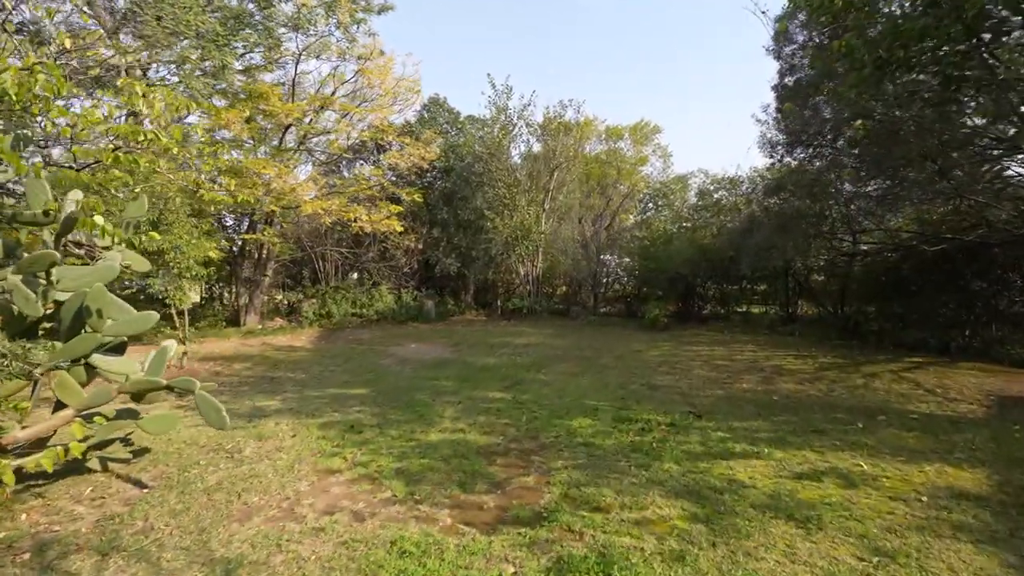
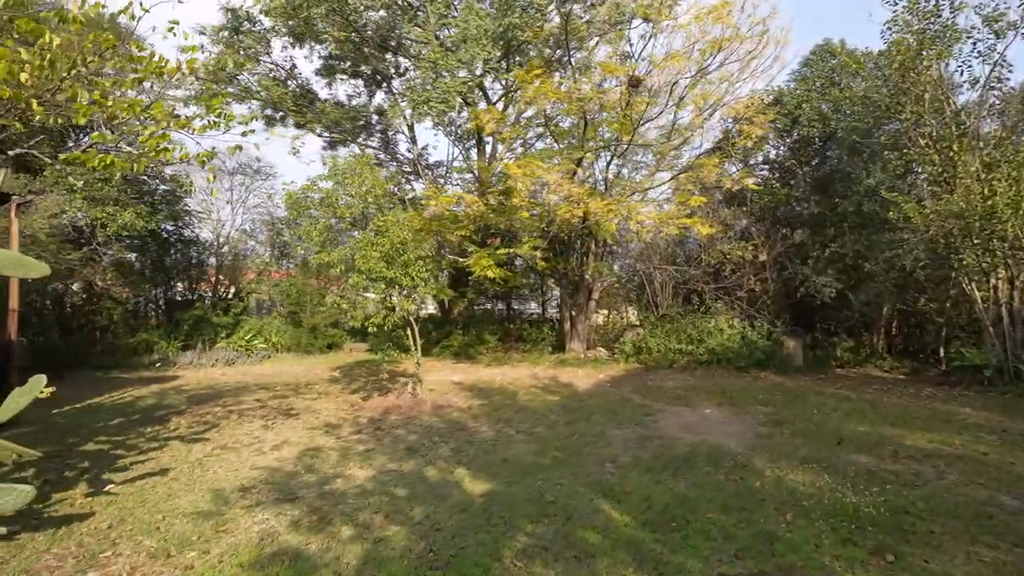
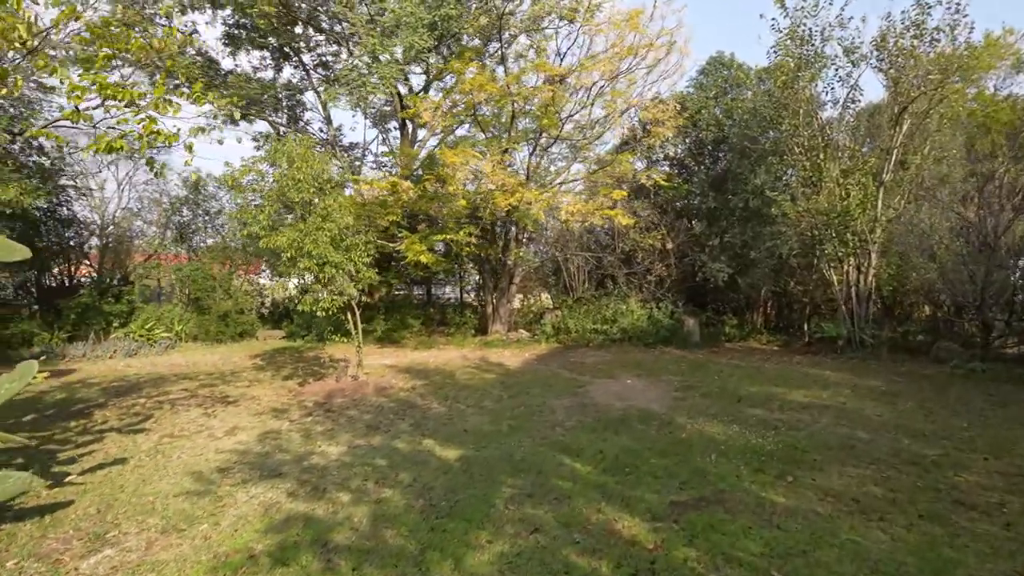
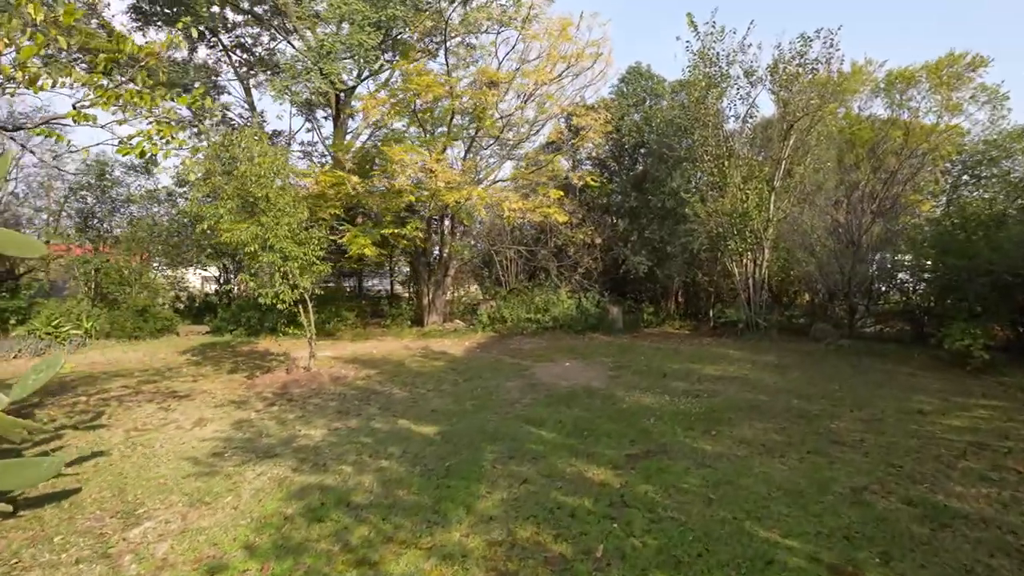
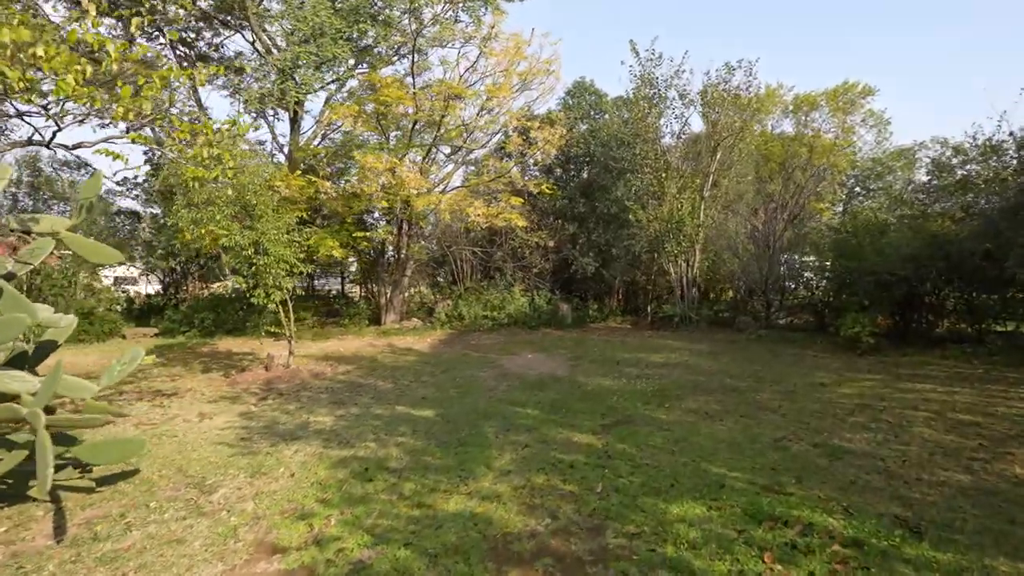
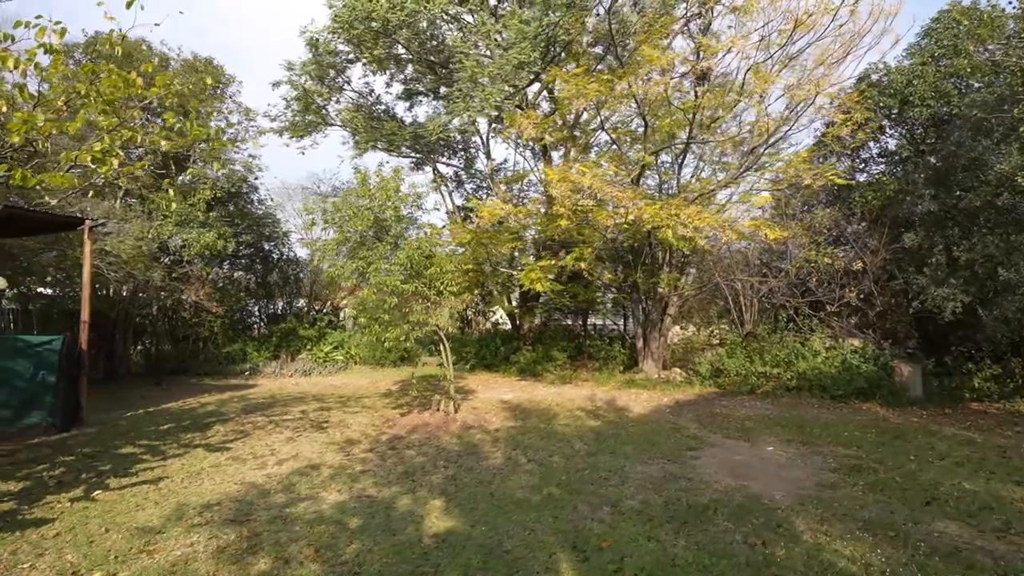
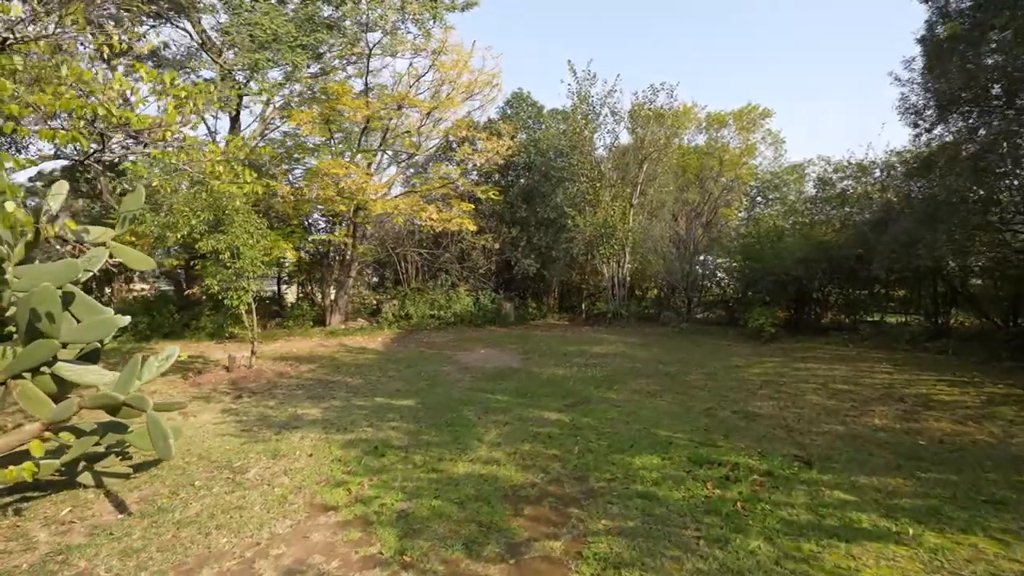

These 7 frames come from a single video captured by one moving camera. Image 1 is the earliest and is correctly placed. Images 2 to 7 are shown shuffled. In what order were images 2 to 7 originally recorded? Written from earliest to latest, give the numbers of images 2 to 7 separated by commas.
7, 5, 4, 3, 2, 6
